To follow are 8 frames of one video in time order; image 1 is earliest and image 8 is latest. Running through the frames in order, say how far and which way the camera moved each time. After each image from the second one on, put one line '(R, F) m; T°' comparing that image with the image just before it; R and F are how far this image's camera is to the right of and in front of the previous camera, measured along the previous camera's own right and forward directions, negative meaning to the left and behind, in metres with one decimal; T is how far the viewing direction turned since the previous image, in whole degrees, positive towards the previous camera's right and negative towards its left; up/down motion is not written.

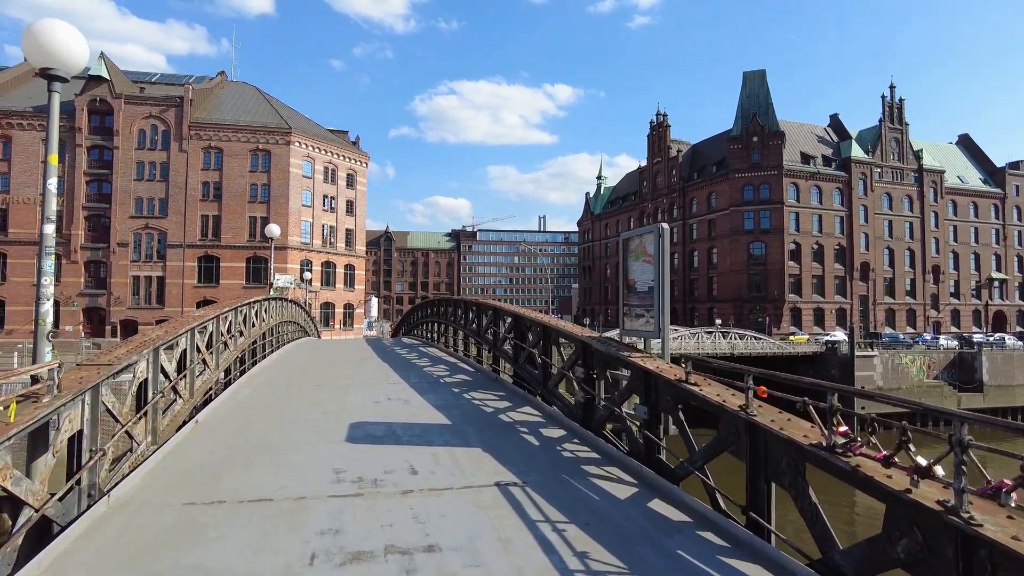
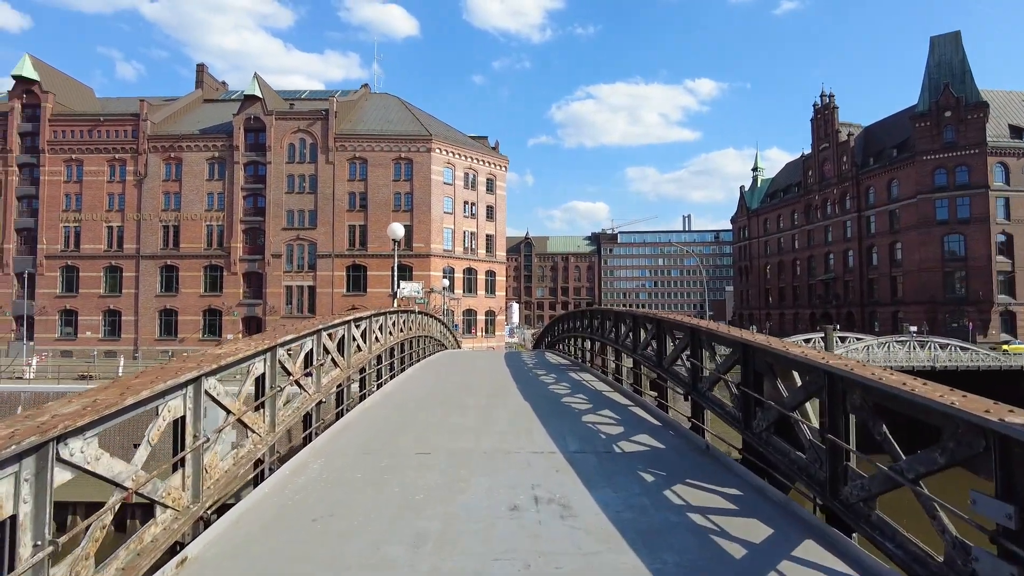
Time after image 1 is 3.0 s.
(-0.6, +2.9) m; -12°
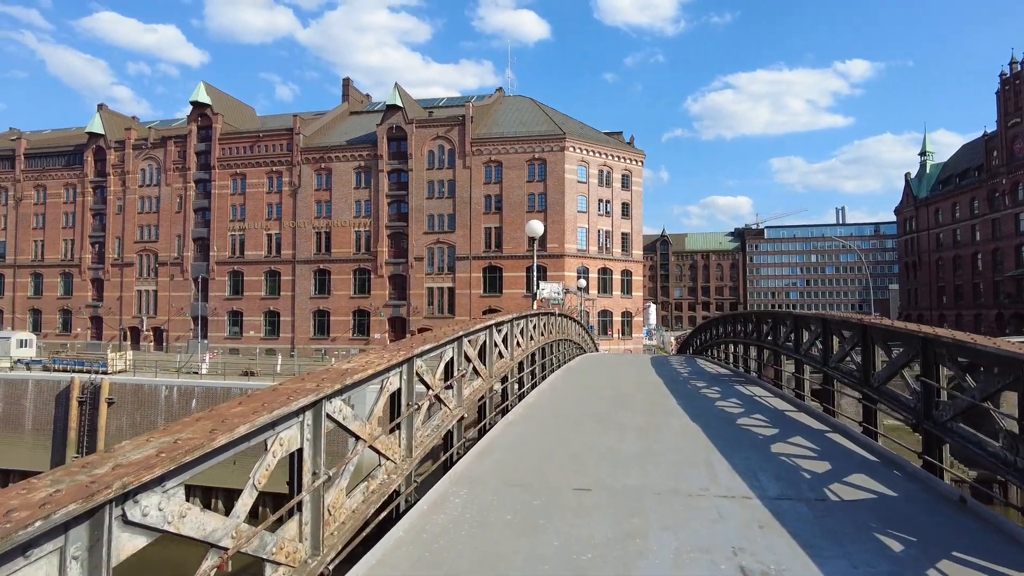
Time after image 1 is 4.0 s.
(-0.3, +0.8) m; -11°
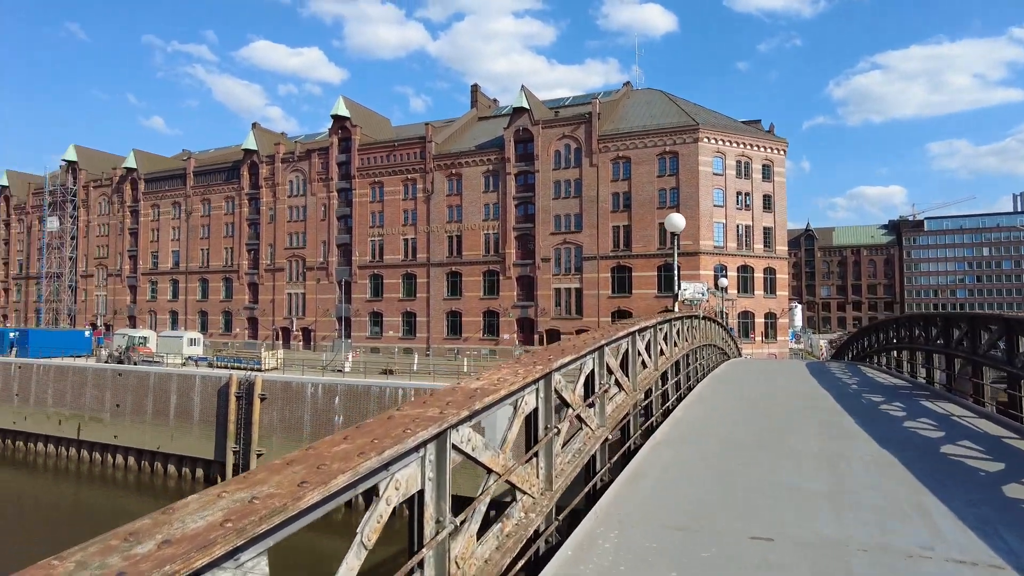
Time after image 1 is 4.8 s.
(-0.1, +0.6) m; -11°
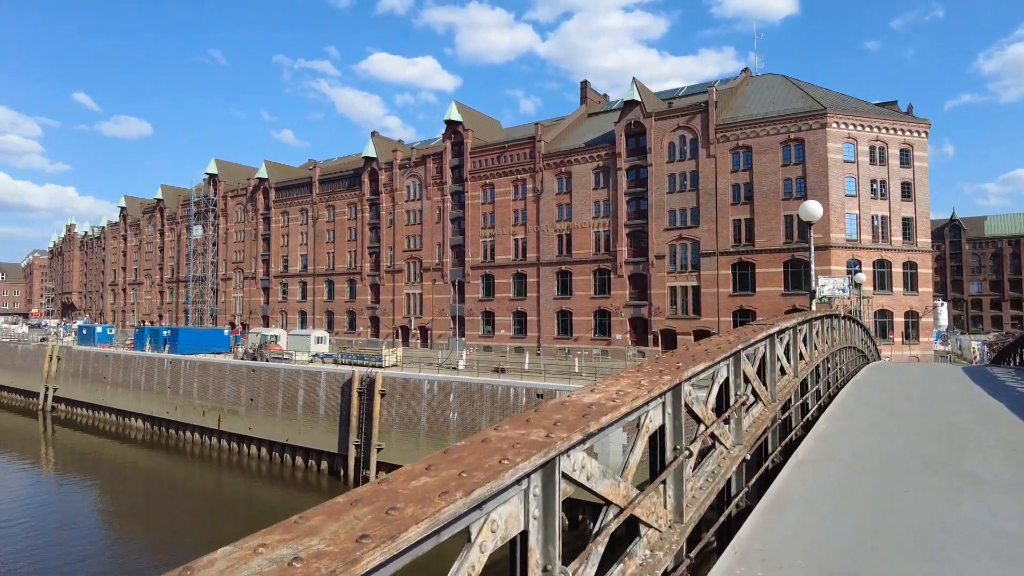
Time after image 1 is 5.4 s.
(0.0, +0.4) m; -9°
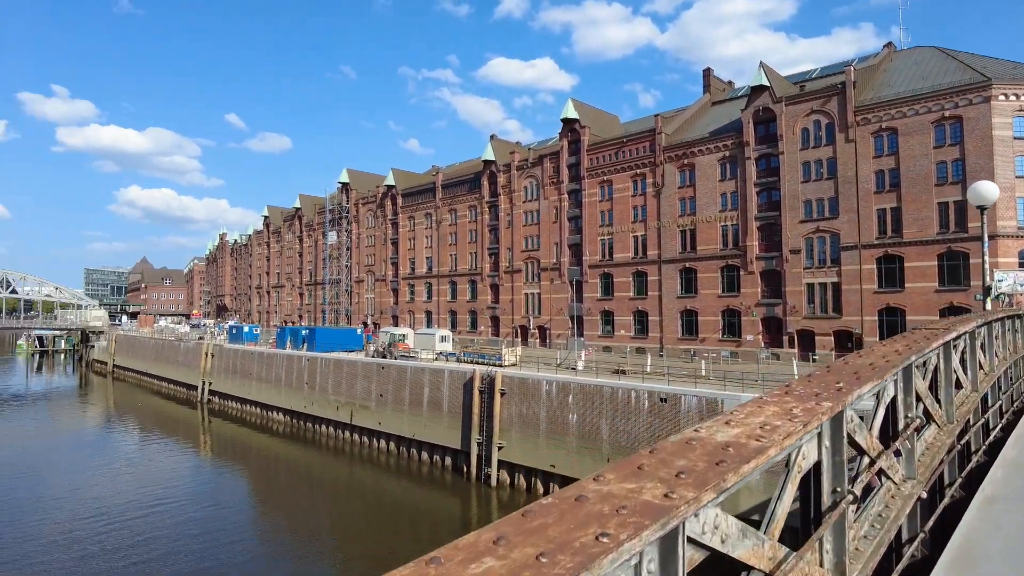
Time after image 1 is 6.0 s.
(0.0, +0.4) m; -10°
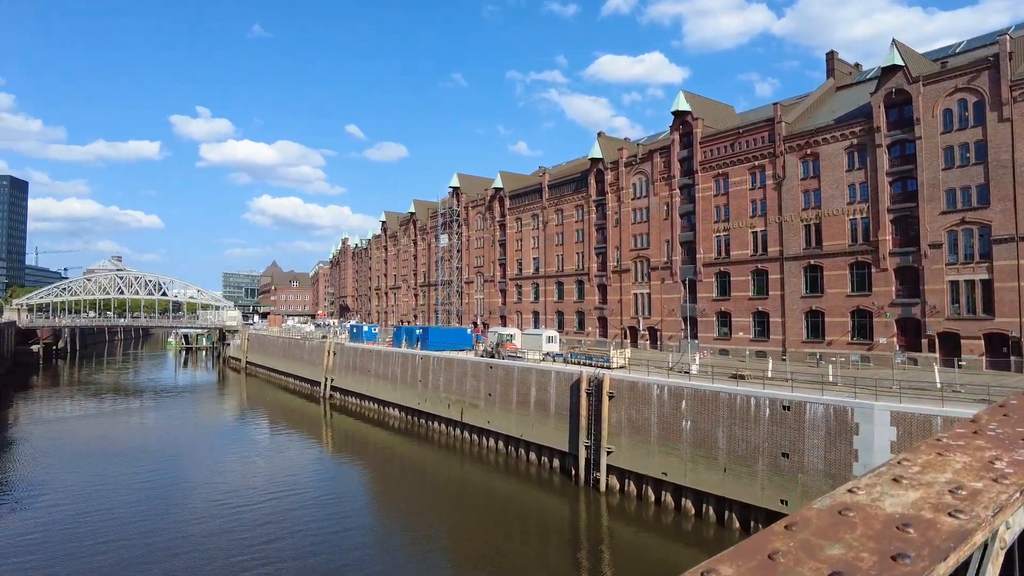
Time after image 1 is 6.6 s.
(+0.1, +0.4) m; -9°
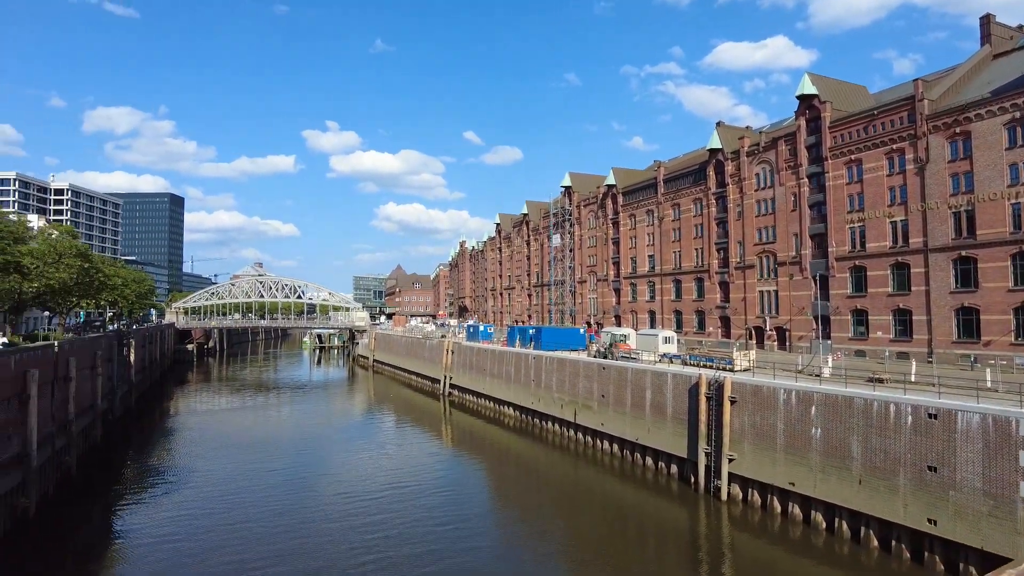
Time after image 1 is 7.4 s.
(+0.3, +0.5) m; -10°
